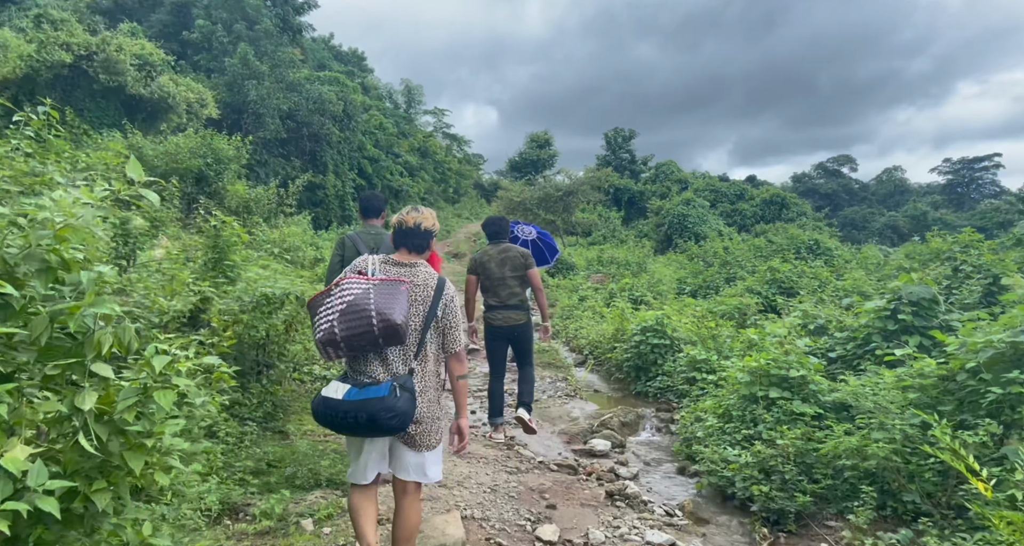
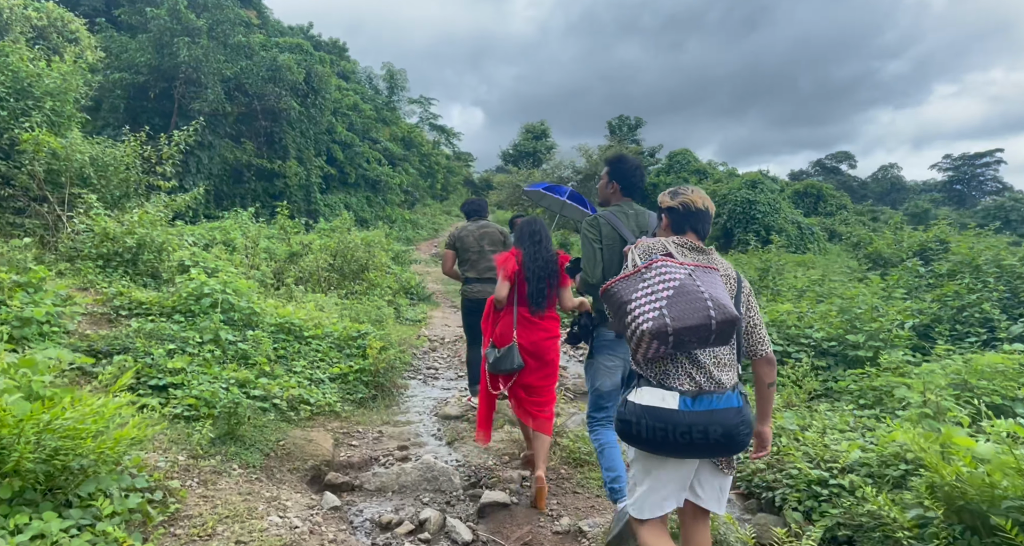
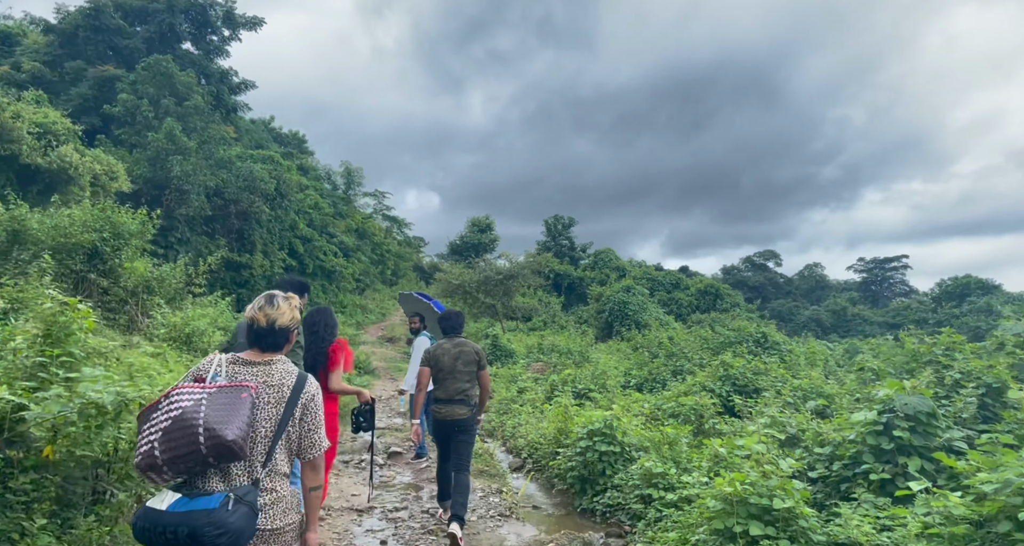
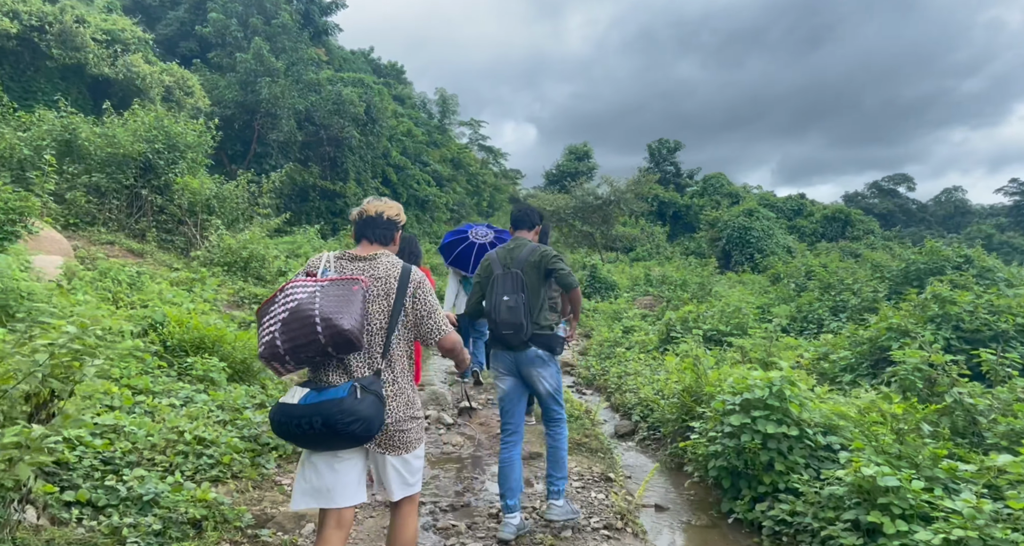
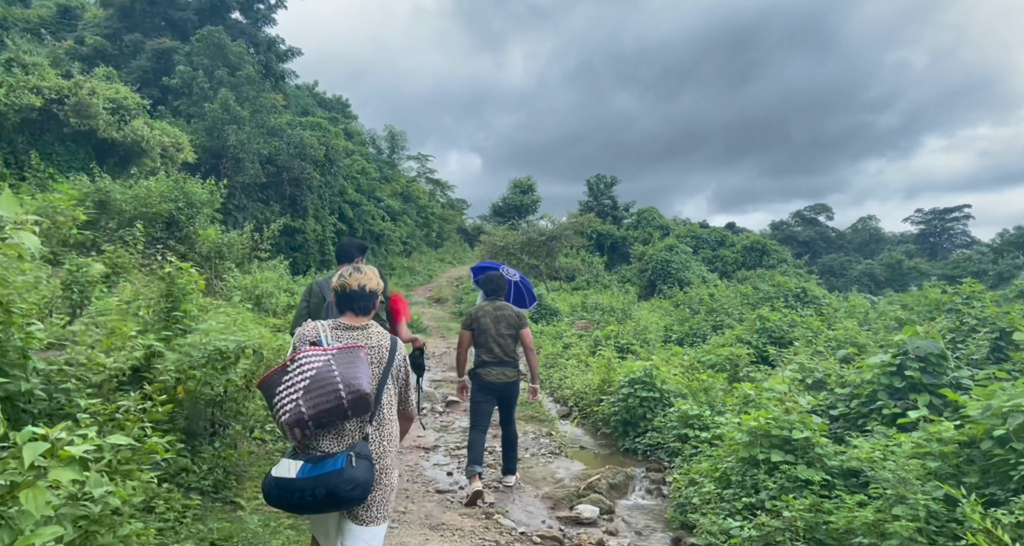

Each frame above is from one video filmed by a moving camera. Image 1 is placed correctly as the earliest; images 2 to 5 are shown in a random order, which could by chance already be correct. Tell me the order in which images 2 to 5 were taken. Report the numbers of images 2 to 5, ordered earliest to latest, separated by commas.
5, 3, 4, 2
